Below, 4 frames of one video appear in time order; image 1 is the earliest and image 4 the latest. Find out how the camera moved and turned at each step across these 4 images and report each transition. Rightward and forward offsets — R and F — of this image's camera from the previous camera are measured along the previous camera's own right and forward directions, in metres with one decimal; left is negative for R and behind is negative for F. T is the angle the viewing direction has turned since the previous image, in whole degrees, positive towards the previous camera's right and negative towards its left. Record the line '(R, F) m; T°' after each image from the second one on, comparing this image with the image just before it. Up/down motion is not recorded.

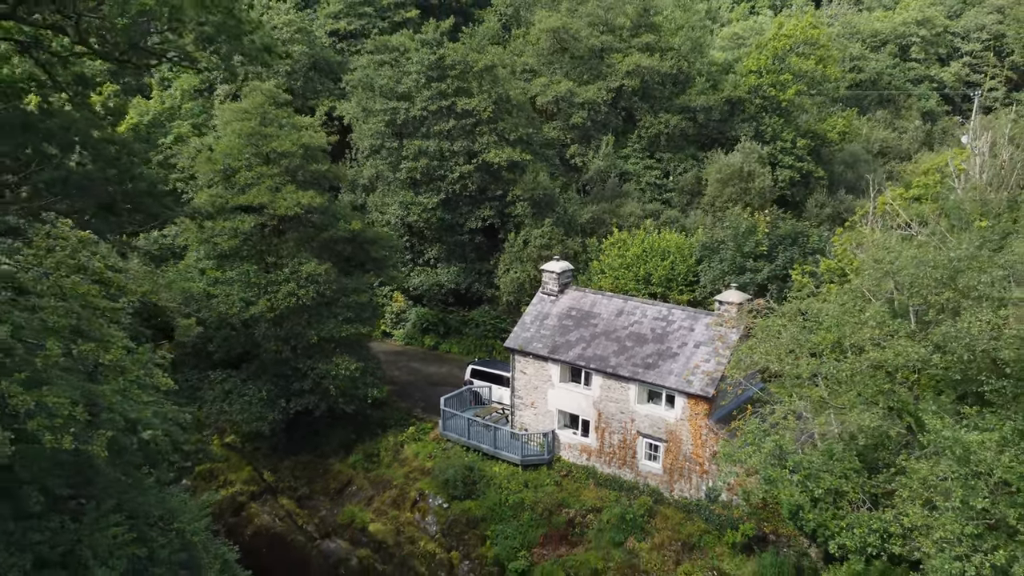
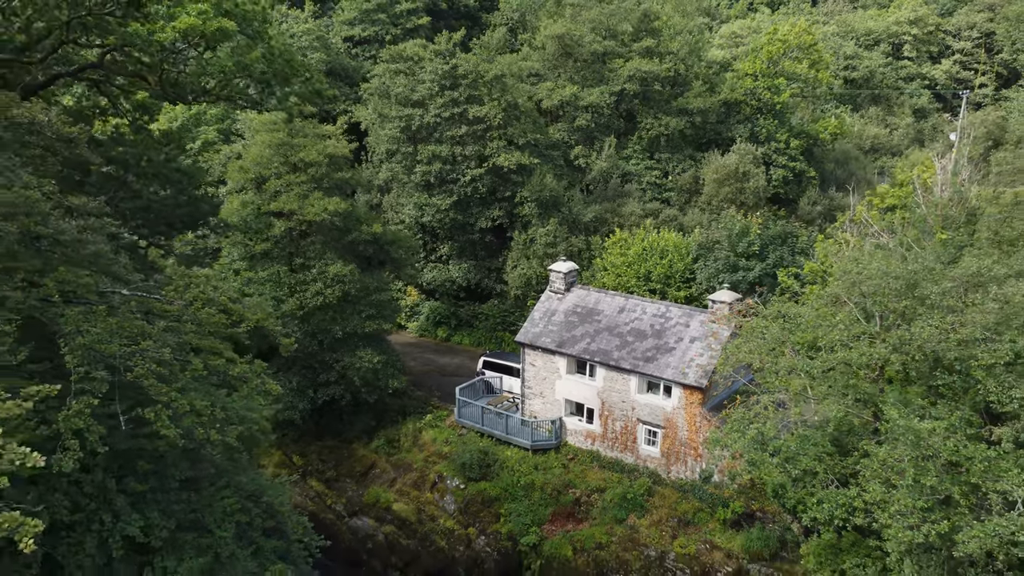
(-0.2, -1.5) m; 0°
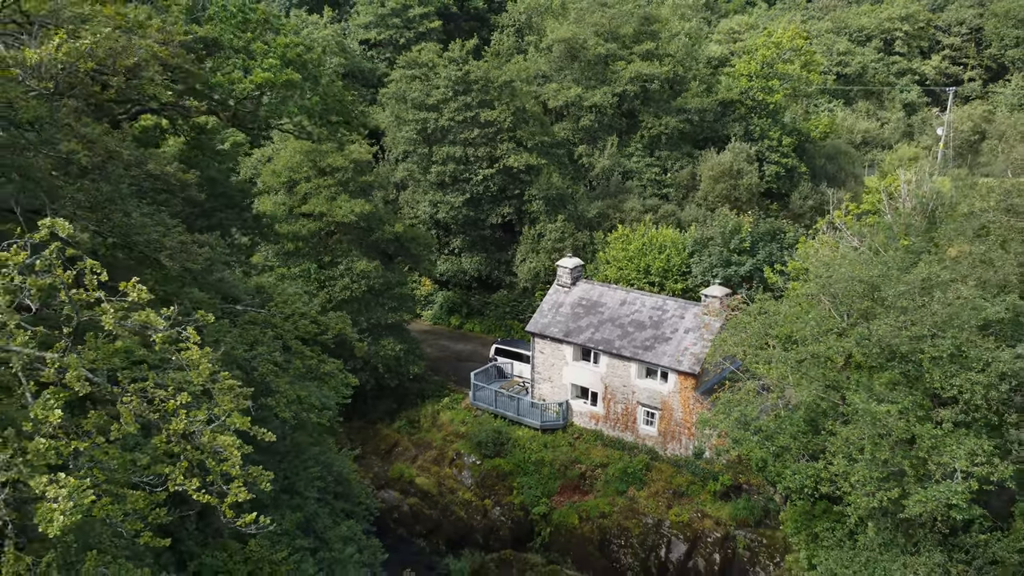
(-0.3, -1.8) m; 0°
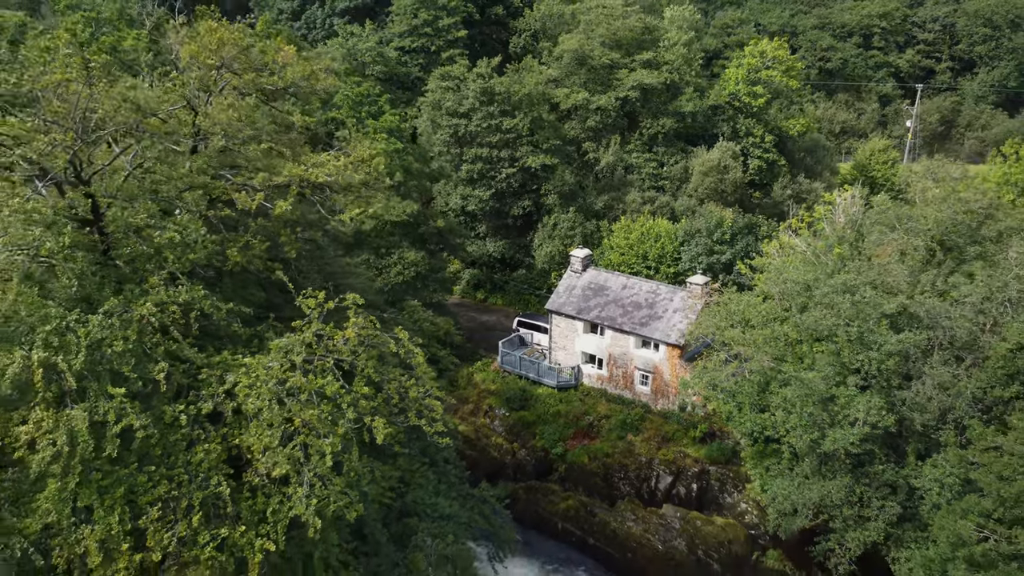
(-0.7, -4.8) m; 0°
